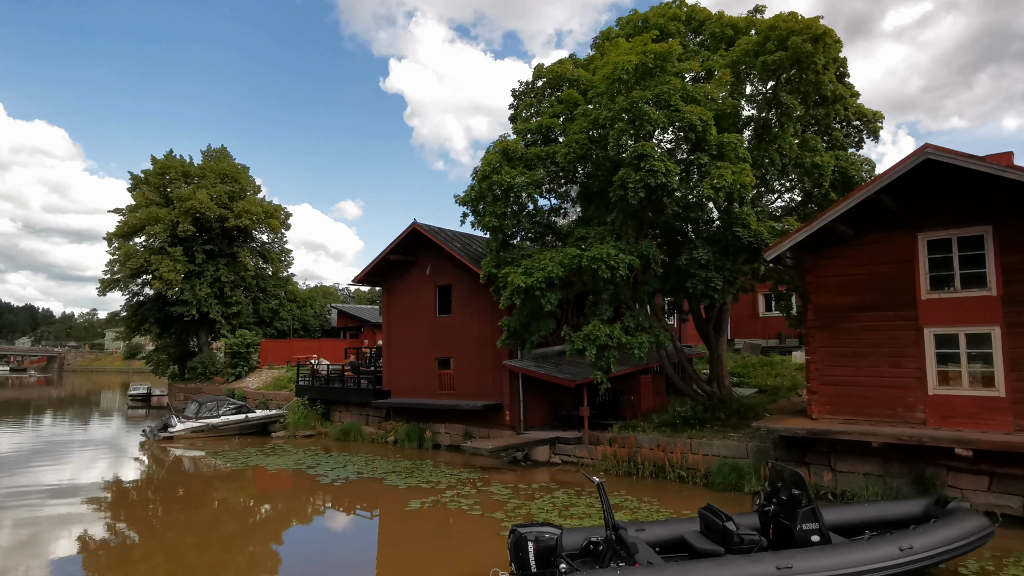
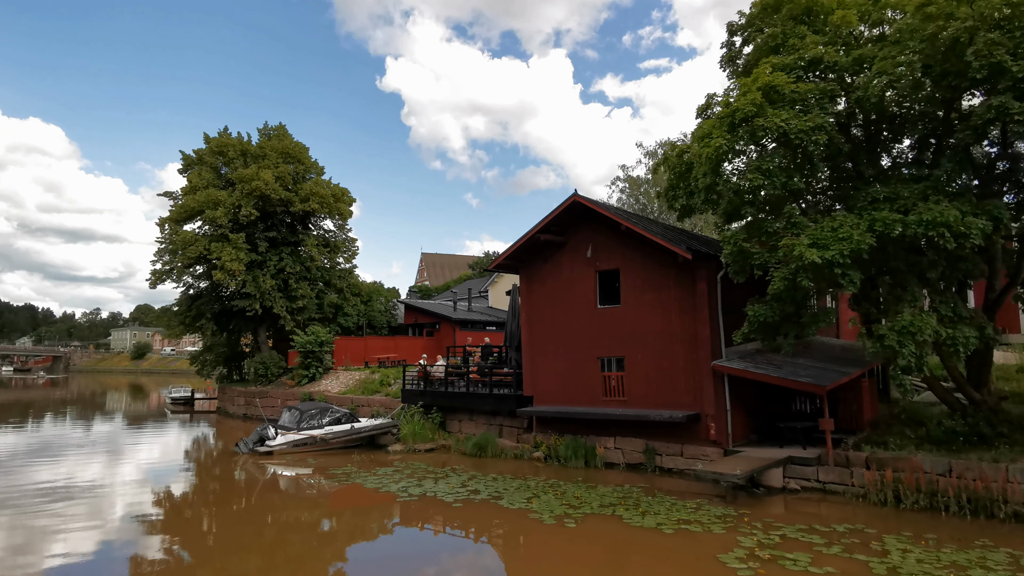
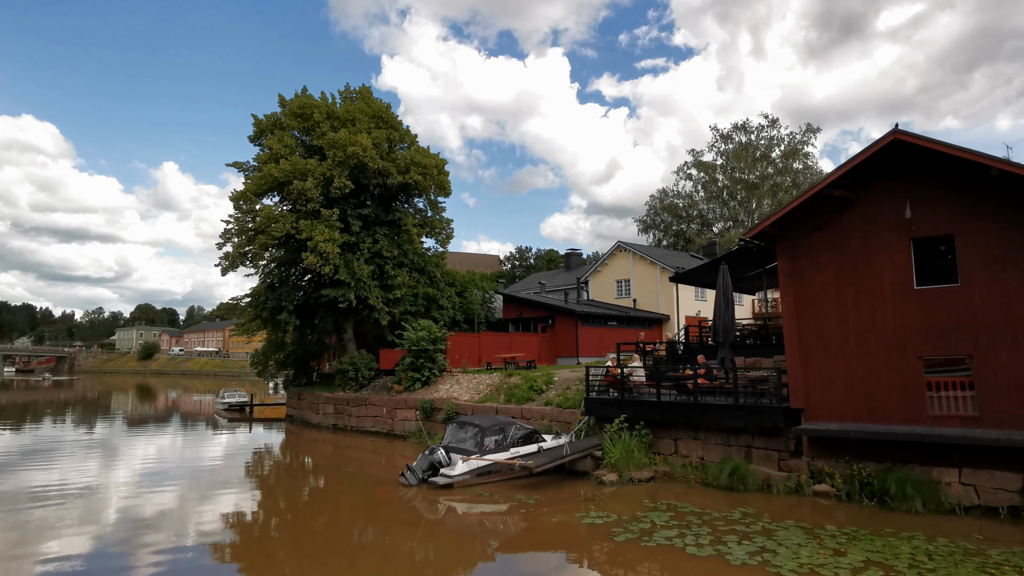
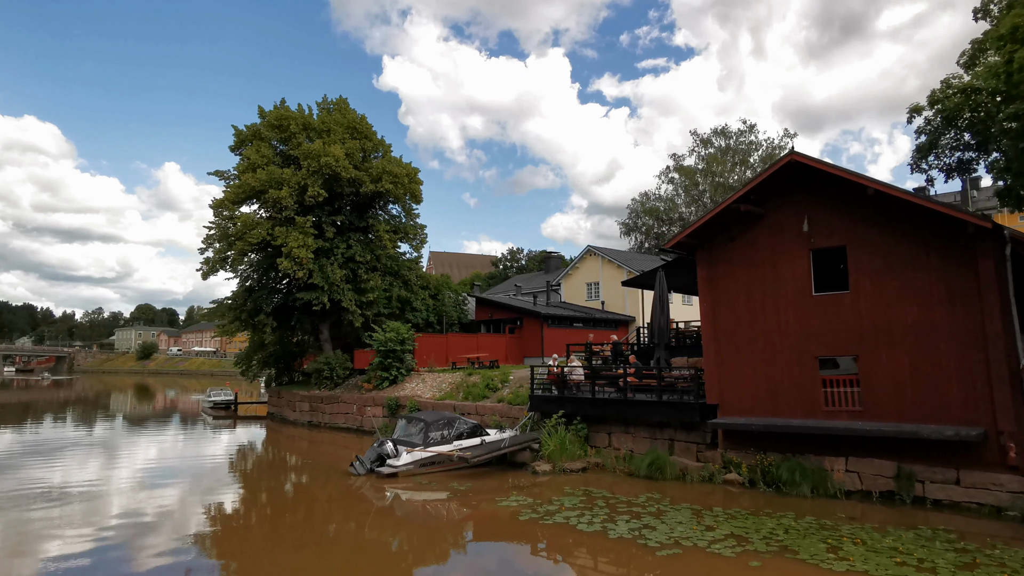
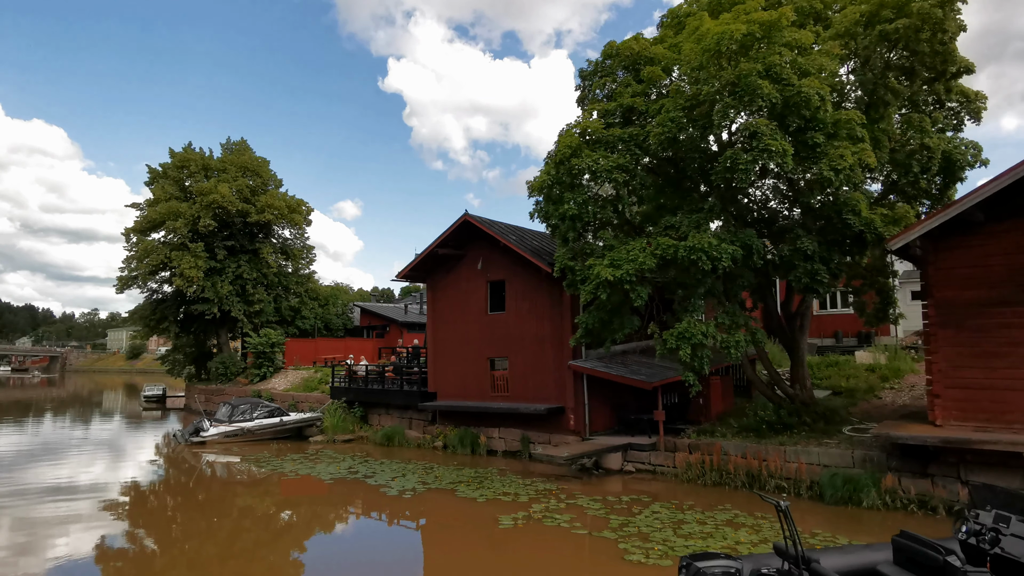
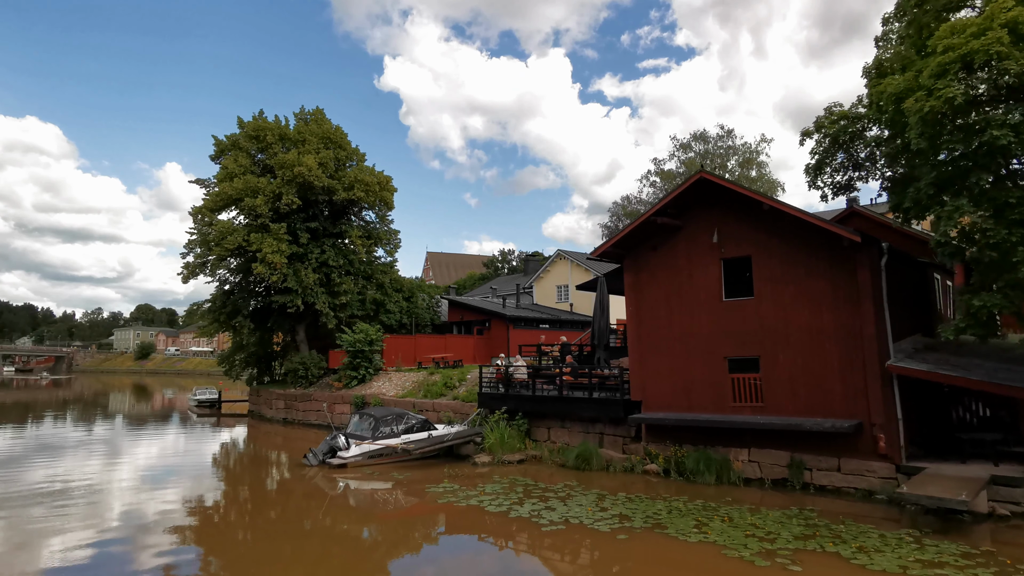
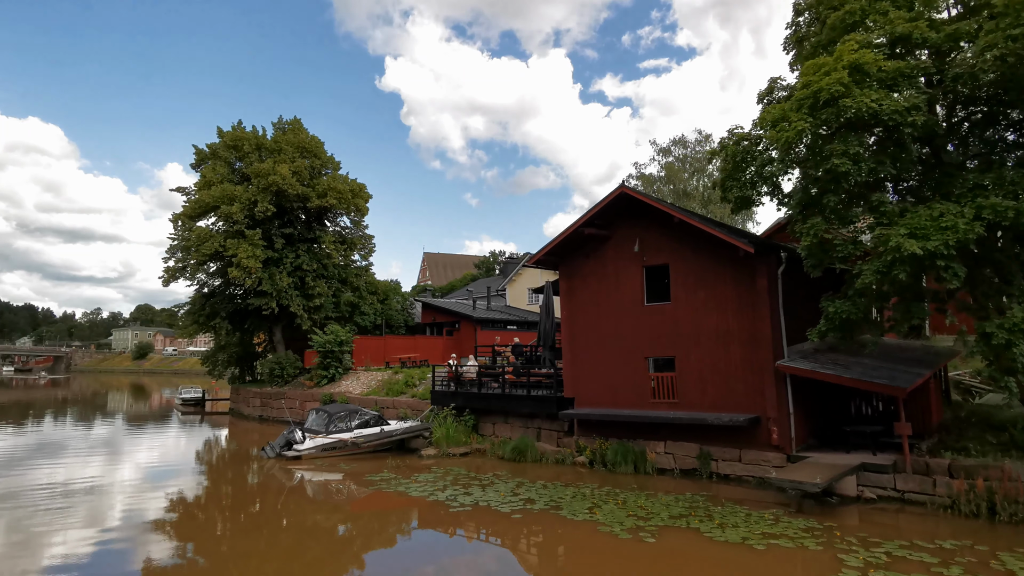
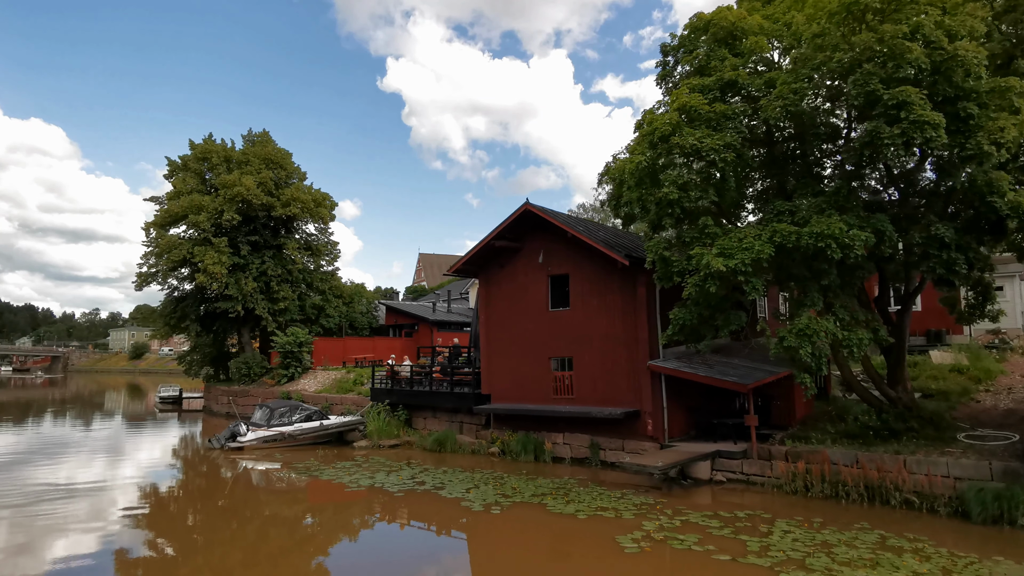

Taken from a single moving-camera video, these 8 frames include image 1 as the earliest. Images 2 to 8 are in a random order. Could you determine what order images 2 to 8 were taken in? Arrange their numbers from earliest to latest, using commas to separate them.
5, 8, 2, 7, 6, 4, 3
